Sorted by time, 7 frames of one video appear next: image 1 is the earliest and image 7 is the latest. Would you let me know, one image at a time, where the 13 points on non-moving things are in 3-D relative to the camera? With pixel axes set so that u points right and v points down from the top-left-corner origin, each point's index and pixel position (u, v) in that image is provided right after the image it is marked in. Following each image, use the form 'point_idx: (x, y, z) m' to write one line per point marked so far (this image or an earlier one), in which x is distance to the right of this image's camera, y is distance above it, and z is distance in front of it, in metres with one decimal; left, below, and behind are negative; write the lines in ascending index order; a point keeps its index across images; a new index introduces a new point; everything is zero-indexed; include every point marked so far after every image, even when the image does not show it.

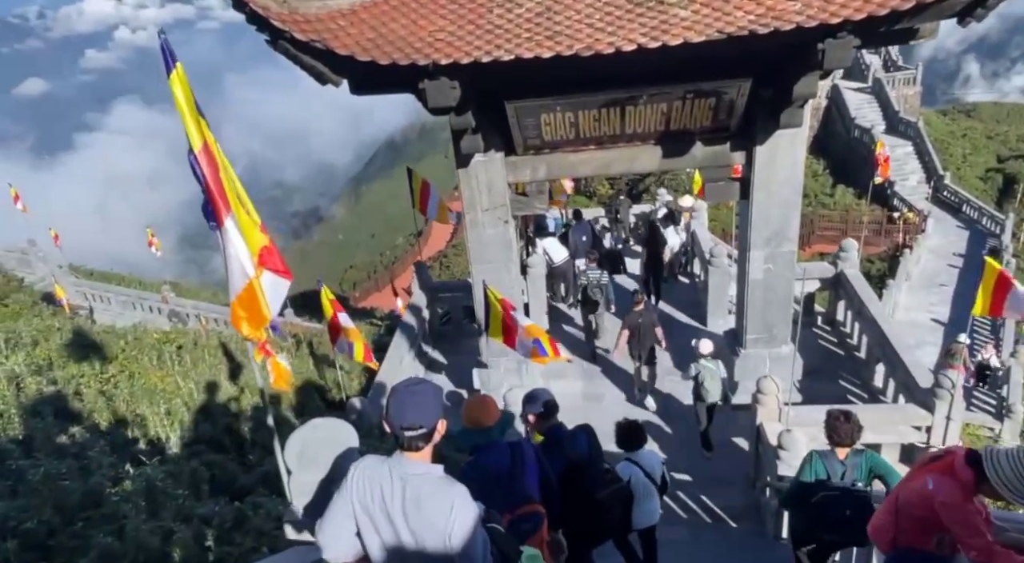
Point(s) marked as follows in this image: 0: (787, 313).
0: (+3.3, -0.4, +7.8) m
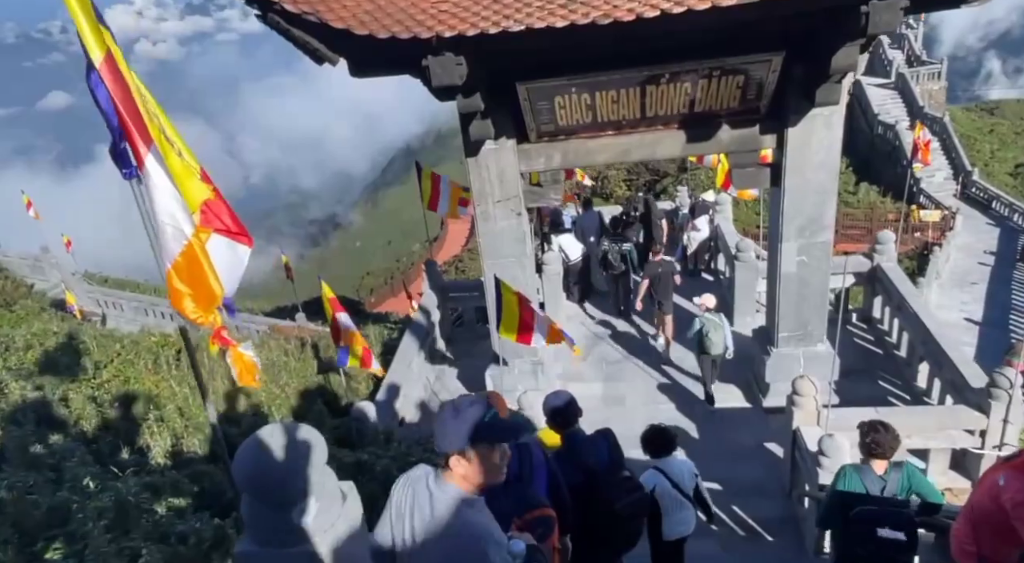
0: (+3.4, -0.3, +7.3) m
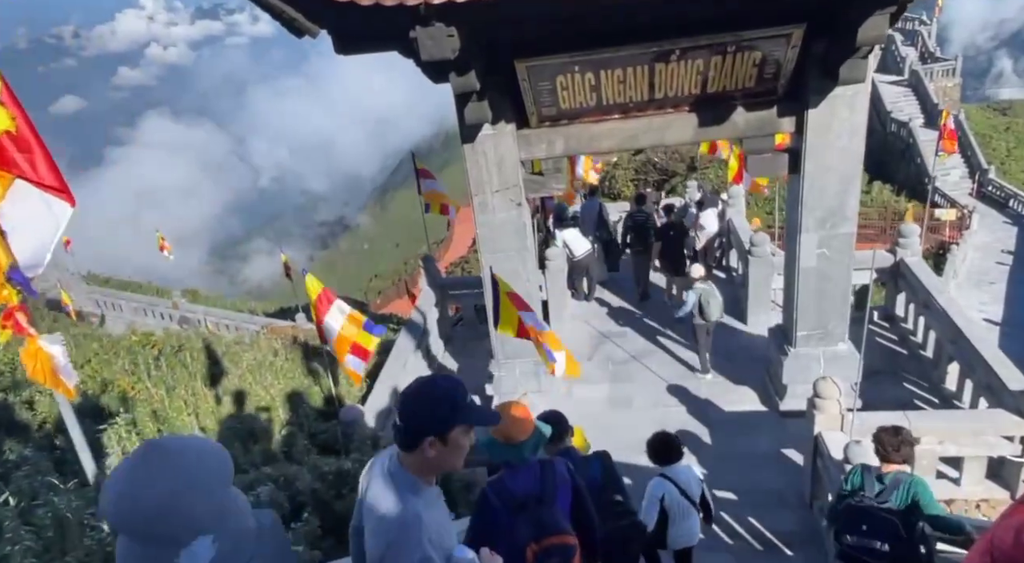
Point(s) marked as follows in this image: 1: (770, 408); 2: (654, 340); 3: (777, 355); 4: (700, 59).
0: (+3.4, -0.2, +6.8) m
1: (+2.9, -1.4, +7.4) m
2: (+1.9, -0.8, +8.8) m
3: (+3.0, -0.8, +7.3) m
4: (+1.6, +1.9, +5.6) m
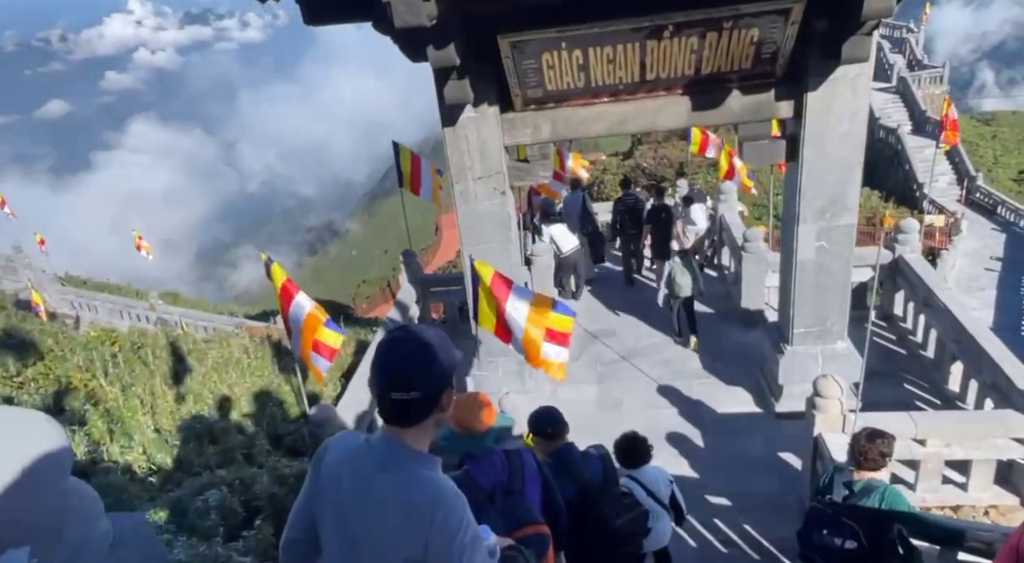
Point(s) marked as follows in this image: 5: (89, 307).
0: (+3.3, -0.2, +6.5) m
1: (+2.7, -1.4, +7.0) m
2: (+1.7, -0.7, +8.5) m
3: (+2.8, -0.8, +7.0) m
4: (+1.5, +2.0, +5.3) m
5: (-12.7, -0.8, +19.7) m
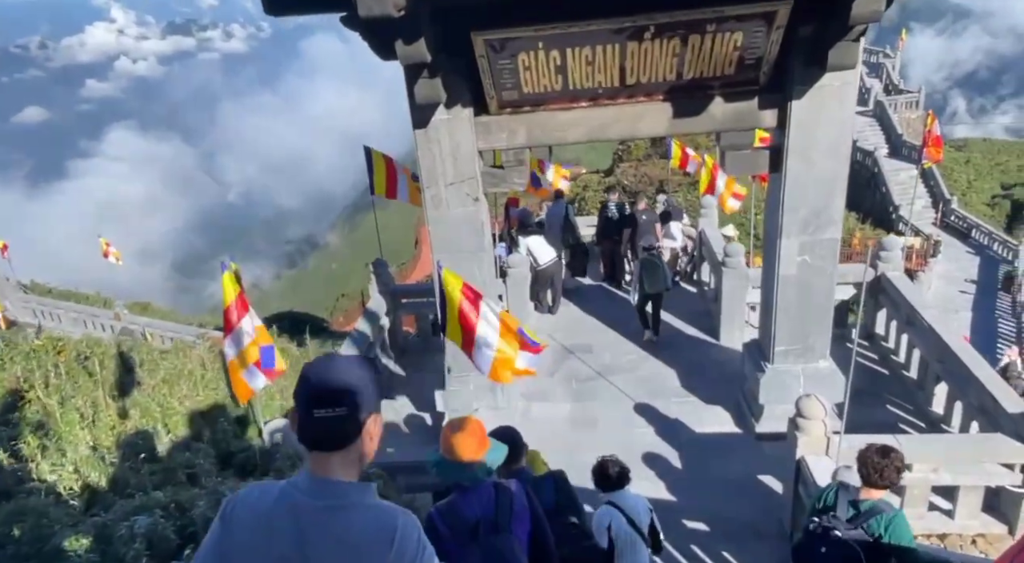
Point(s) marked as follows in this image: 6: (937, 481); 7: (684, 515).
0: (+3.0, -0.4, +6.3) m
1: (+2.4, -1.5, +6.8) m
2: (+1.4, -0.9, +8.2) m
3: (+2.5, -0.9, +6.7) m
4: (+1.3, +1.9, +5.0) m
5: (-13.4, -1.0, +19.0) m
6: (+3.4, -1.6, +5.2) m
7: (+1.5, -2.1, +5.8) m
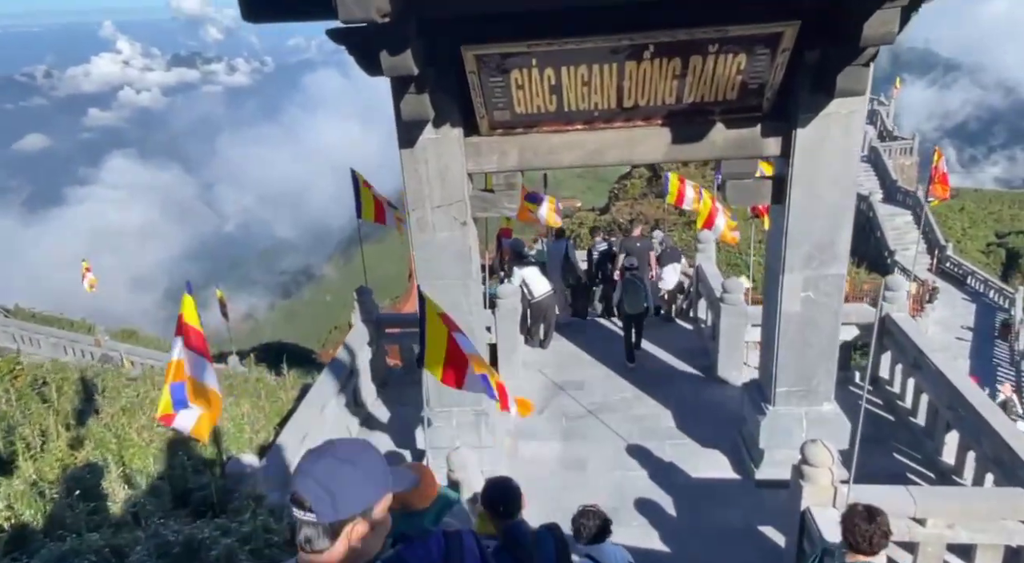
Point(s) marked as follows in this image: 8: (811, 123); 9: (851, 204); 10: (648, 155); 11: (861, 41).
0: (+2.9, -0.7, +5.9) m
1: (+2.2, -1.9, +6.3) m
2: (+1.2, -1.3, +7.8) m
3: (+2.4, -1.3, +6.4) m
4: (+1.2, +1.6, +4.8) m
5: (-13.6, -1.7, +18.5) m
6: (+3.2, -1.9, +4.8) m
7: (+1.4, -2.3, +5.3) m
8: (+2.4, +1.3, +5.2) m
9: (+2.8, +0.6, +5.4) m
10: (+1.1, +1.1, +5.5) m
11: (+2.3, +1.6, +4.4) m
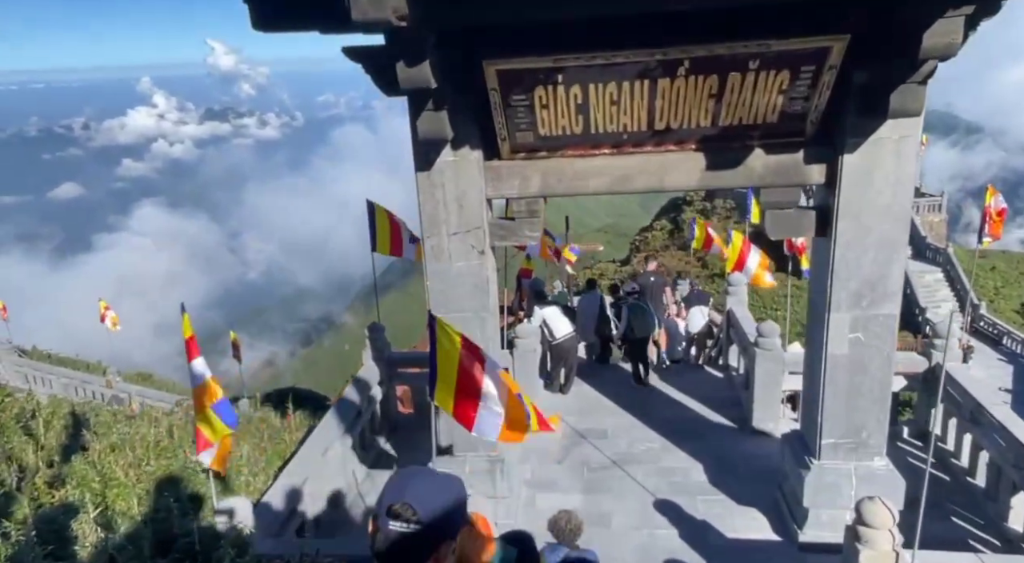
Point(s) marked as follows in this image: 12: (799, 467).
0: (+3.0, -1.0, +5.4) m
1: (+2.4, -2.3, +5.7) m
2: (+1.4, -1.8, +7.2) m
3: (+2.5, -1.7, +5.8) m
4: (+1.4, +1.4, +4.5) m
5: (-13.1, -2.7, +18.3) m
6: (+3.4, -2.1, +4.2) m
7: (+1.5, -2.6, +4.7) m
8: (+2.5, +1.0, +4.8) m
9: (+2.9, +0.3, +5.0) m
10: (+1.3, +0.8, +5.1) m
11: (+2.5, +1.4, +4.0) m
12: (+2.5, -1.6, +5.8) m
